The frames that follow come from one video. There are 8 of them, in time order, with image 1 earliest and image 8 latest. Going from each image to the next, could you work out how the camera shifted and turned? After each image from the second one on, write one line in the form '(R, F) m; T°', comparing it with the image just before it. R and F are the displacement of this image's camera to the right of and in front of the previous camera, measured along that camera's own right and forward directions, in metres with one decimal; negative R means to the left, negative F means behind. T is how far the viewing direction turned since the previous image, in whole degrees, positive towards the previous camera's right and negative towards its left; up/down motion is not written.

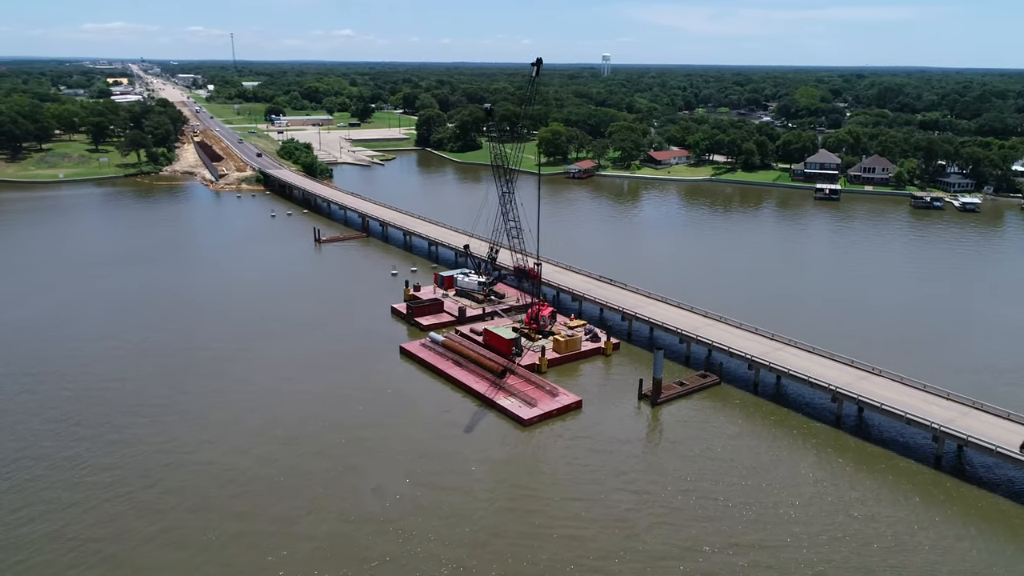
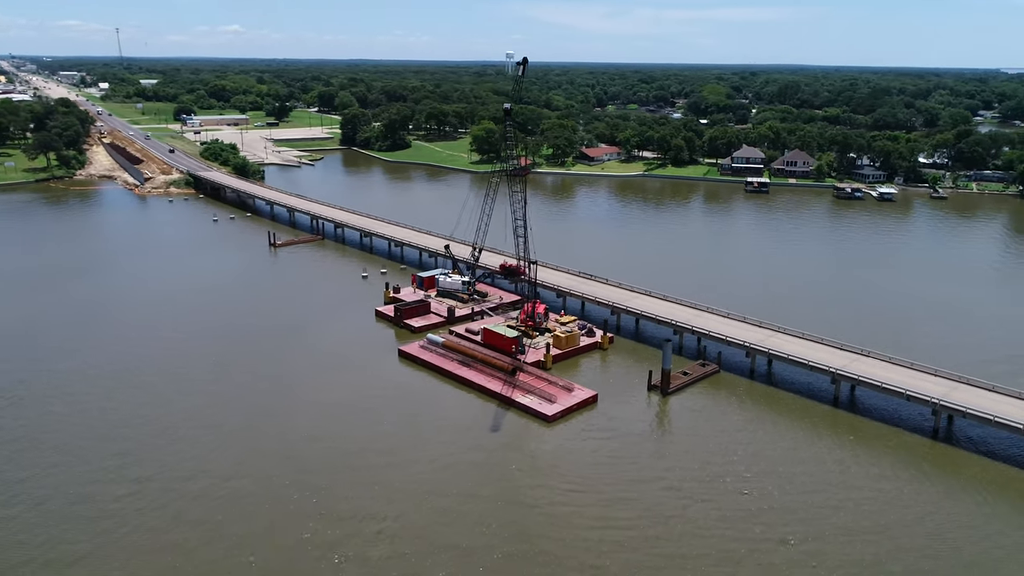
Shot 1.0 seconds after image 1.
(-3.2, +0.1) m; +7°
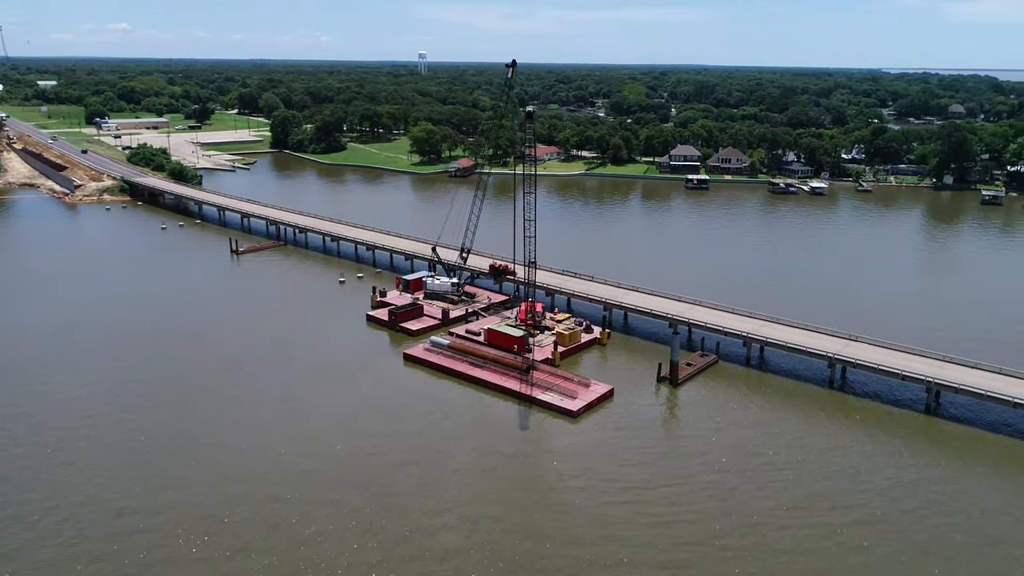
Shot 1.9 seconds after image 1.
(-3.1, -0.1) m; +6°
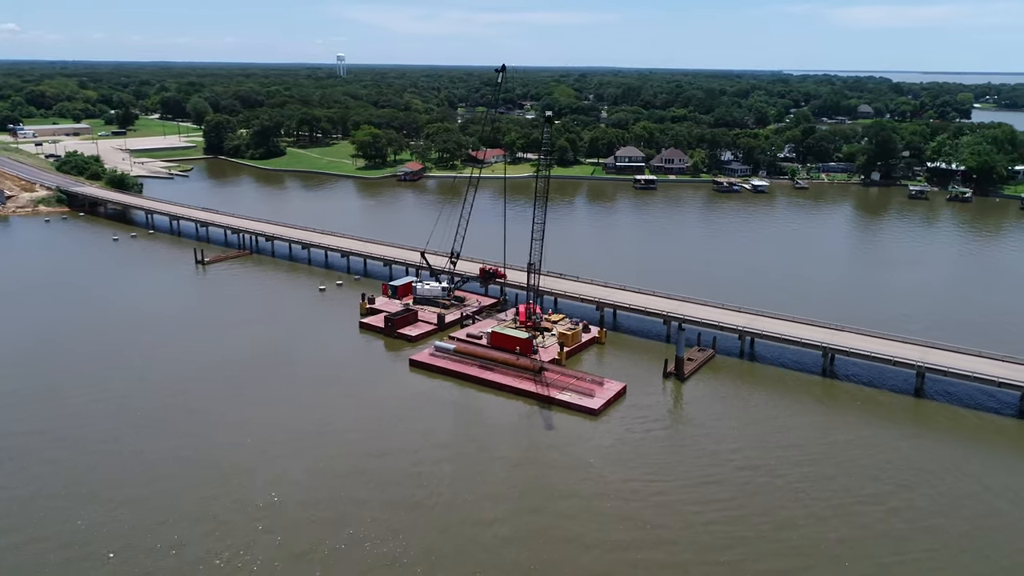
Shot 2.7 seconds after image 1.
(-2.8, -0.1) m; +6°
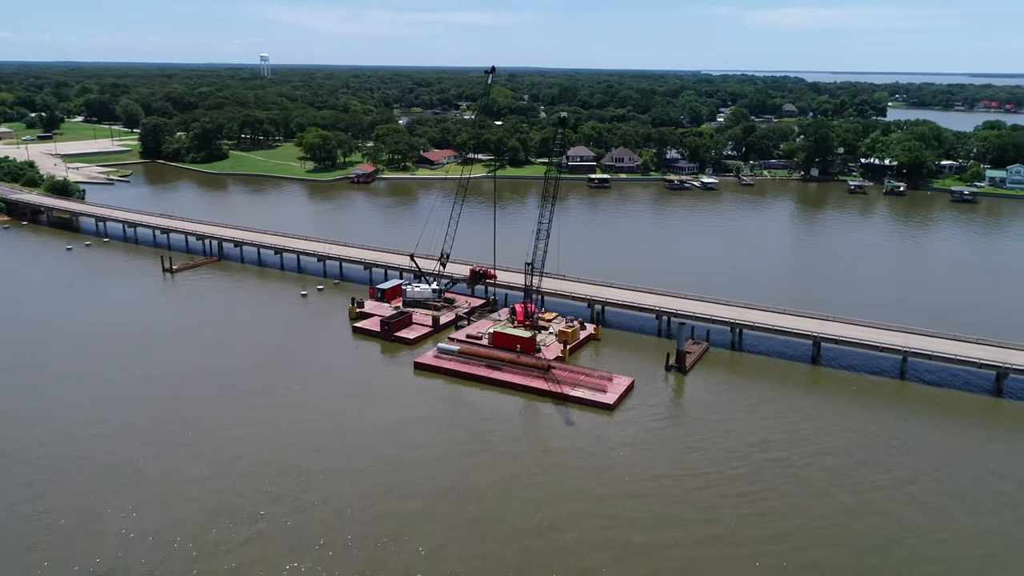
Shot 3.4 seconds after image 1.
(-2.5, -0.1) m; +5°
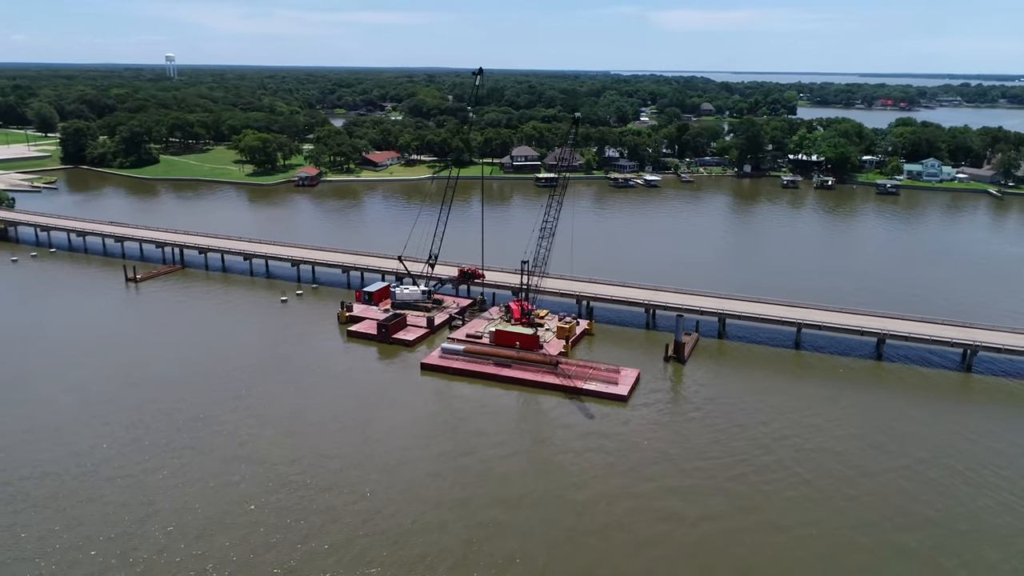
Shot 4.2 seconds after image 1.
(-2.9, -0.2) m; +6°
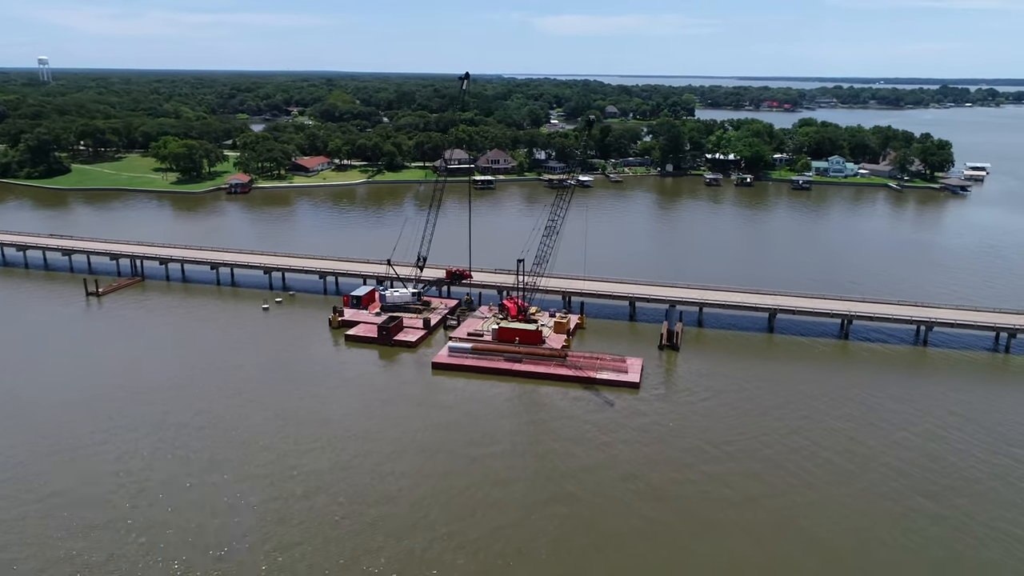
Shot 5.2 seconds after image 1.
(-3.7, -0.6) m; +8°
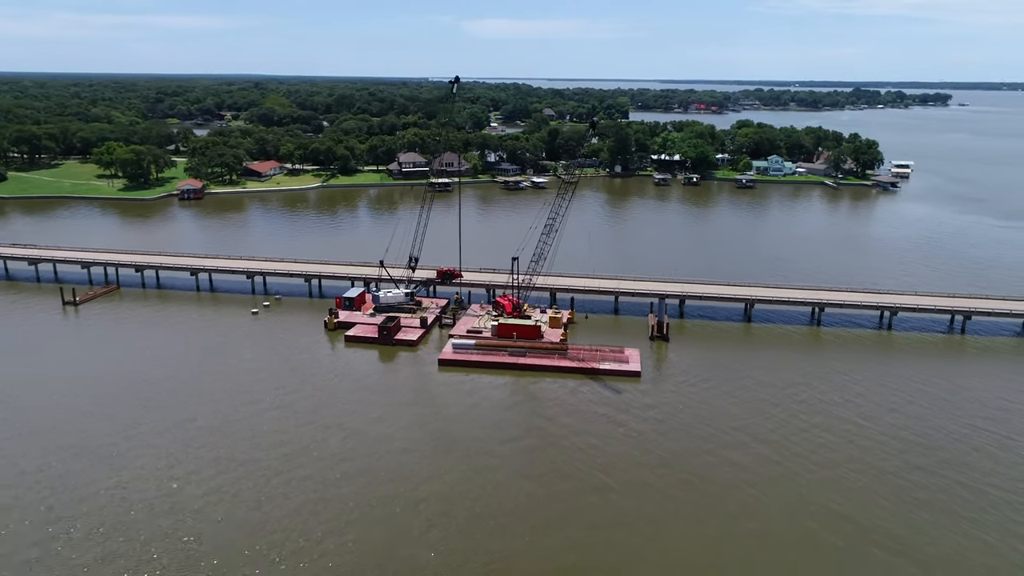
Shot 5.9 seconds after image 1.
(-2.5, -0.8) m; +5°
